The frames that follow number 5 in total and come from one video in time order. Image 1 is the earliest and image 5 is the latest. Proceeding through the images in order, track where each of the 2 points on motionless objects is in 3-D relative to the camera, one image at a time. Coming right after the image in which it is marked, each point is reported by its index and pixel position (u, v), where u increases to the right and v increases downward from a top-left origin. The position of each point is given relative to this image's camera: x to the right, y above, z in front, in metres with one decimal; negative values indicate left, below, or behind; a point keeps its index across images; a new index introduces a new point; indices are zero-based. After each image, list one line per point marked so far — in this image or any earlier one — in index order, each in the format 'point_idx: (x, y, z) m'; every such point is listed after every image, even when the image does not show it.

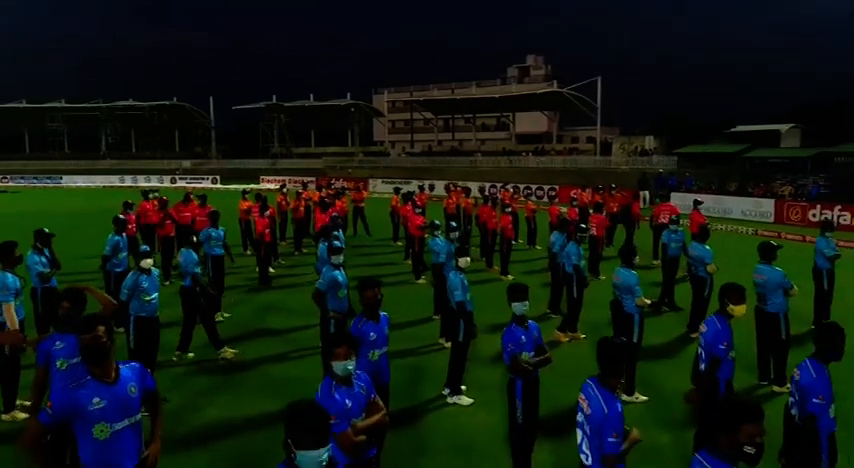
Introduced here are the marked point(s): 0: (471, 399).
0: (+0.5, -1.9, +8.2) m
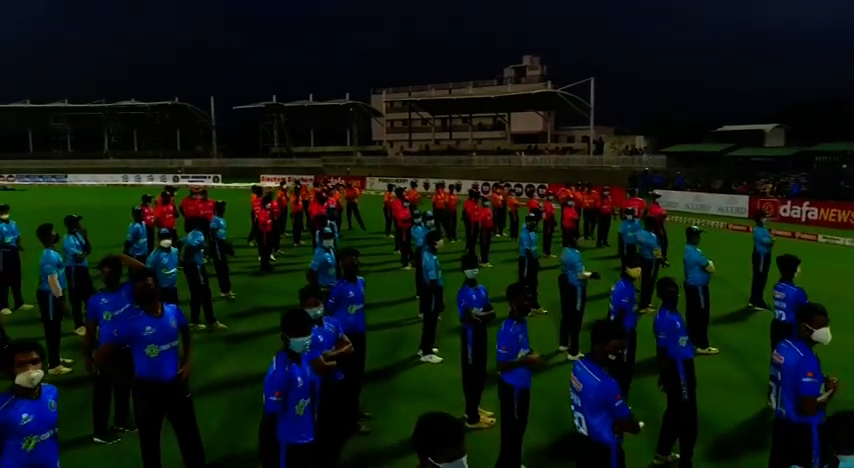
0: (+0.2, -1.7, +9.8) m
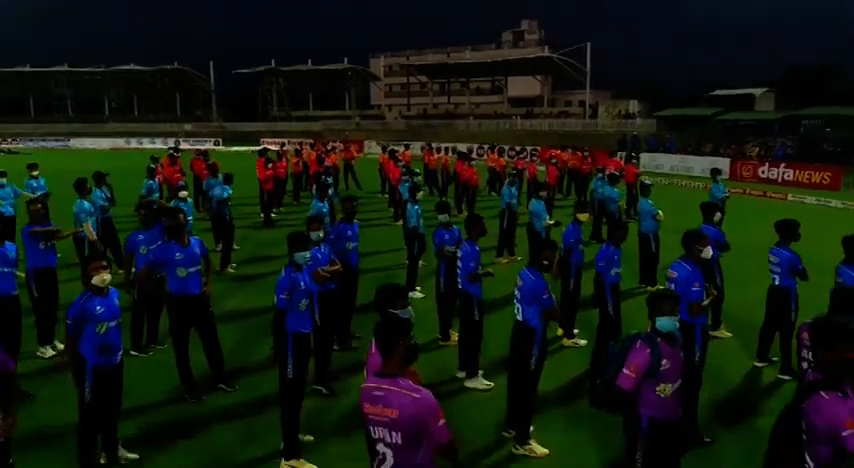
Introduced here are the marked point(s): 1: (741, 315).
0: (-0.1, -0.9, +11.2) m
1: (+4.3, -1.1, +10.0) m
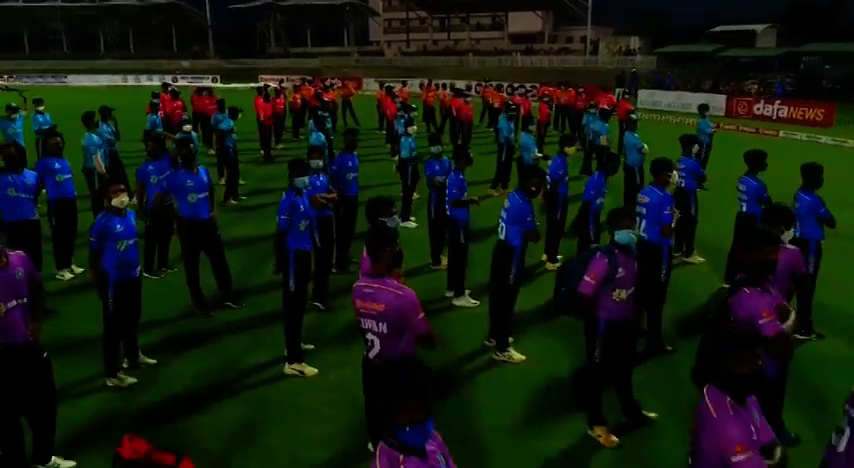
0: (-0.2, +0.2, +11.8) m
1: (+4.2, -0.1, +10.6) m
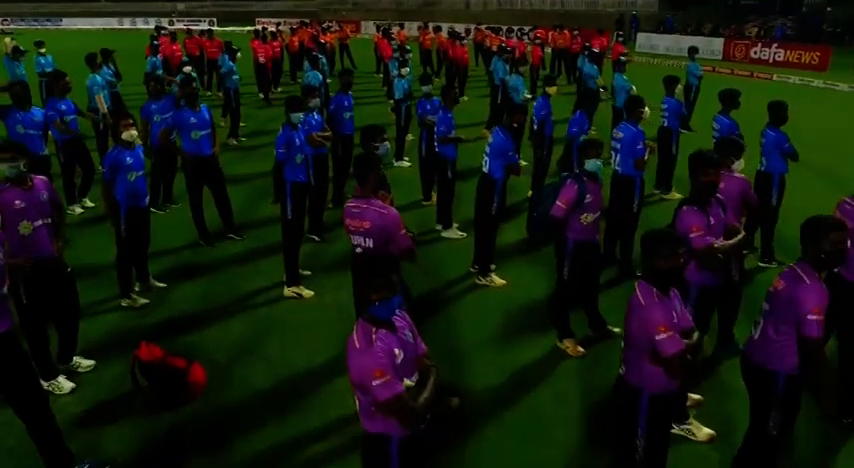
0: (-0.3, +1.2, +12.3) m
1: (+4.1, +0.8, +11.1) m
